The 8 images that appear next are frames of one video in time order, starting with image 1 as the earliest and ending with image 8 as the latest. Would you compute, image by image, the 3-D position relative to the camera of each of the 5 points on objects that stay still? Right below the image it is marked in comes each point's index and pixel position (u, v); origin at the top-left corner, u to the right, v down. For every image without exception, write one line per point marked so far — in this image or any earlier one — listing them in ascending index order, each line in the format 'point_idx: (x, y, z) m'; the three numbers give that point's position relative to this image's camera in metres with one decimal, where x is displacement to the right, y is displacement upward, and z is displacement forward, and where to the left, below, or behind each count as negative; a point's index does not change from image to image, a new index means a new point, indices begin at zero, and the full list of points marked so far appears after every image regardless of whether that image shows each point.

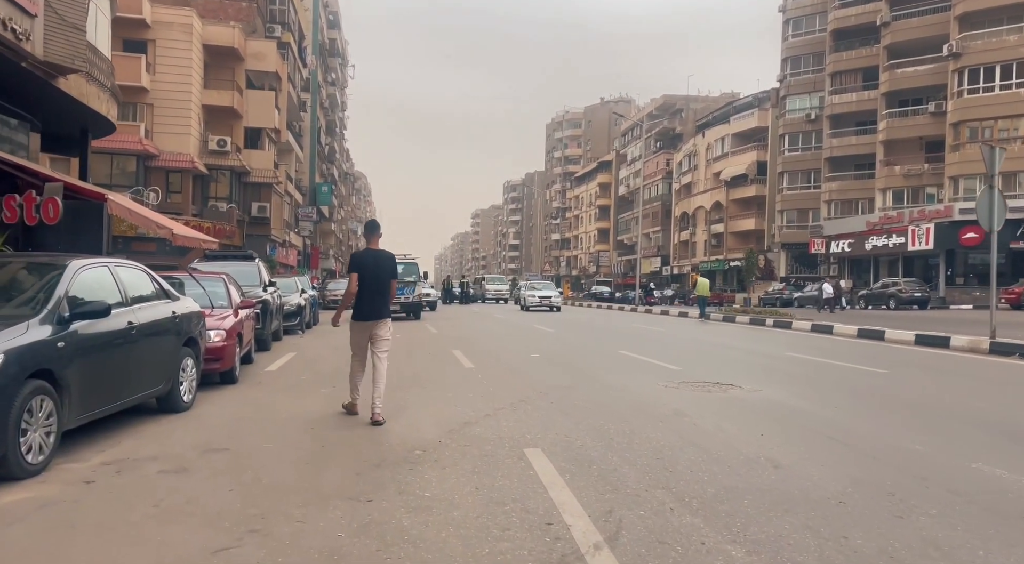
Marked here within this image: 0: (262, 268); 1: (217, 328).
0: (-5.8, +0.3, +16.2) m
1: (-3.9, -0.6, +9.2) m
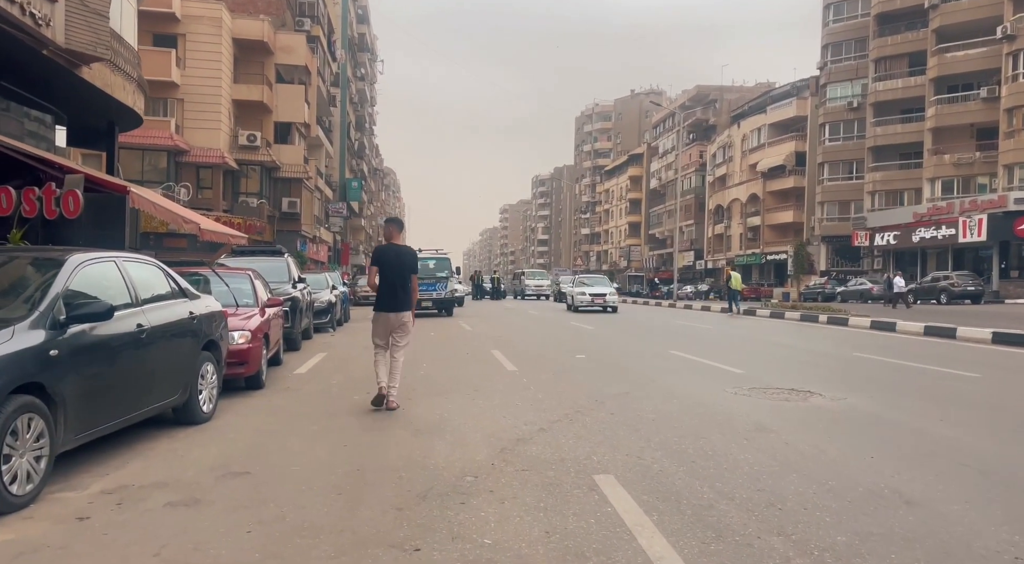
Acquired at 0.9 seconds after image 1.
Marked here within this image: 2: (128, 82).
0: (-4.9, +0.4, +15.5) m
1: (-3.3, -0.6, +8.5) m
2: (-9.6, +5.0, +17.4) m
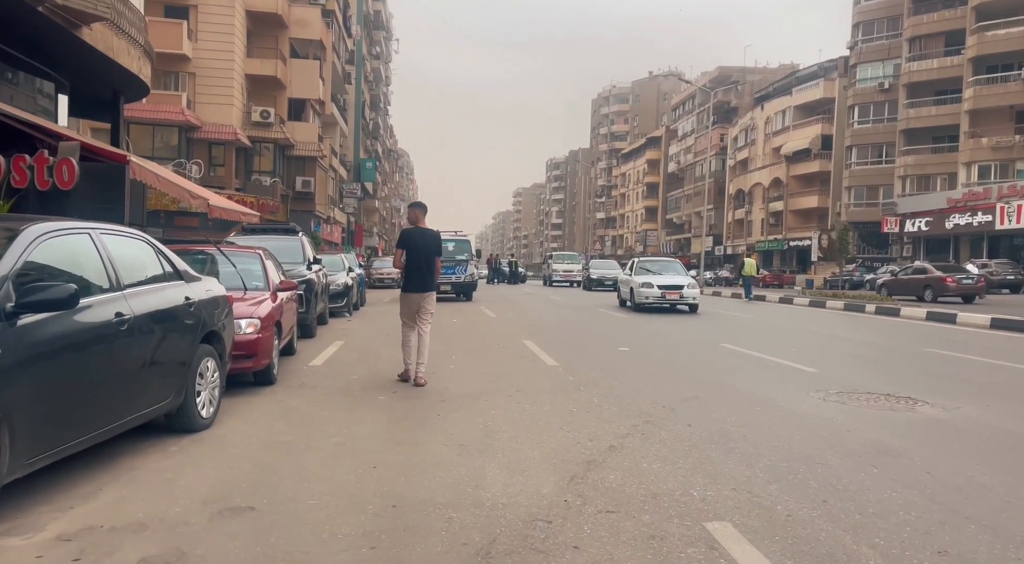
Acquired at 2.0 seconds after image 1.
0: (-4.3, +0.8, +14.4) m
1: (-2.8, -0.4, +7.4) m
2: (-8.8, +5.5, +16.3) m
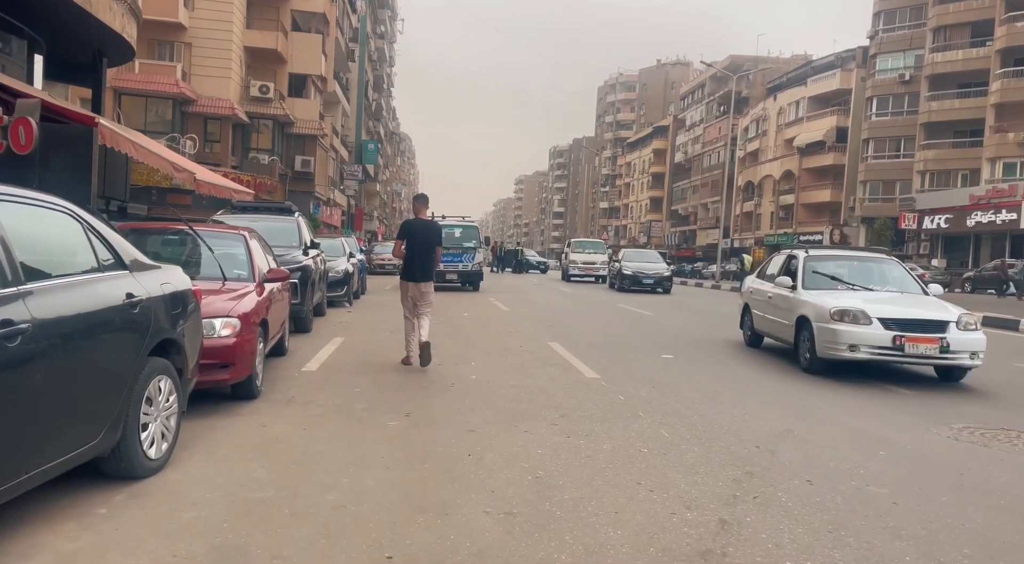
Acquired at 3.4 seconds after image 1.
0: (-3.9, +1.1, +12.9) m
1: (-2.4, -0.3, +5.9) m
2: (-8.3, +5.9, +14.7) m
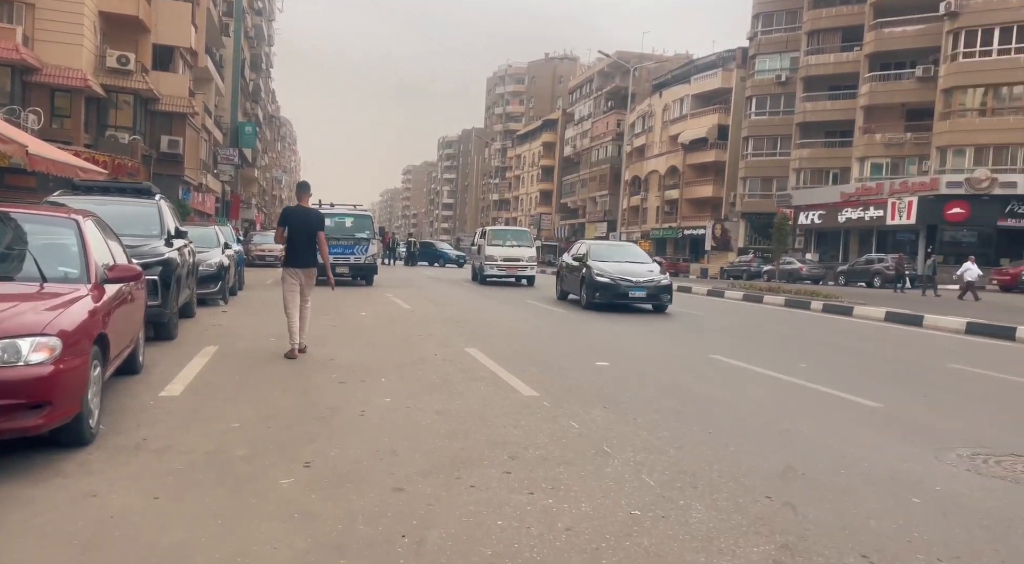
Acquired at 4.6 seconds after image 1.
0: (-5.4, +1.1, +10.8) m
1: (-2.8, -0.3, +4.1) m
2: (-10.1, +5.9, +11.8) m
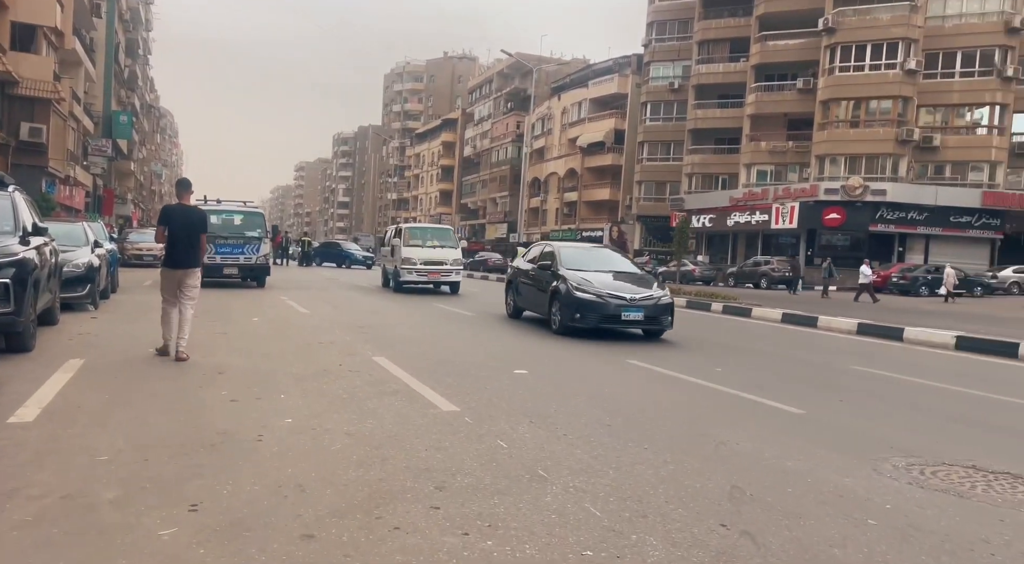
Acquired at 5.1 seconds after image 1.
0: (-6.7, +1.1, +9.4) m
1: (-3.1, -0.3, +3.2) m
2: (-11.4, +5.9, +9.7) m
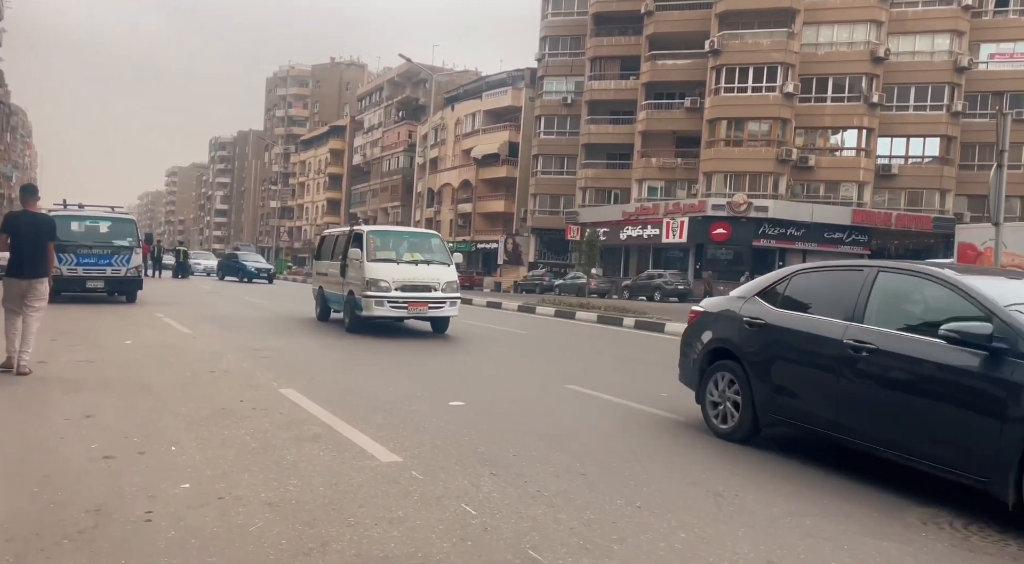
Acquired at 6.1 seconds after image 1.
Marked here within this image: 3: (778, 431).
0: (-7.5, +0.8, +7.4) m
1: (-3.0, -0.5, +1.8) m
2: (-12.2, +5.6, +7.0) m
3: (+2.5, -1.4, +6.7) m
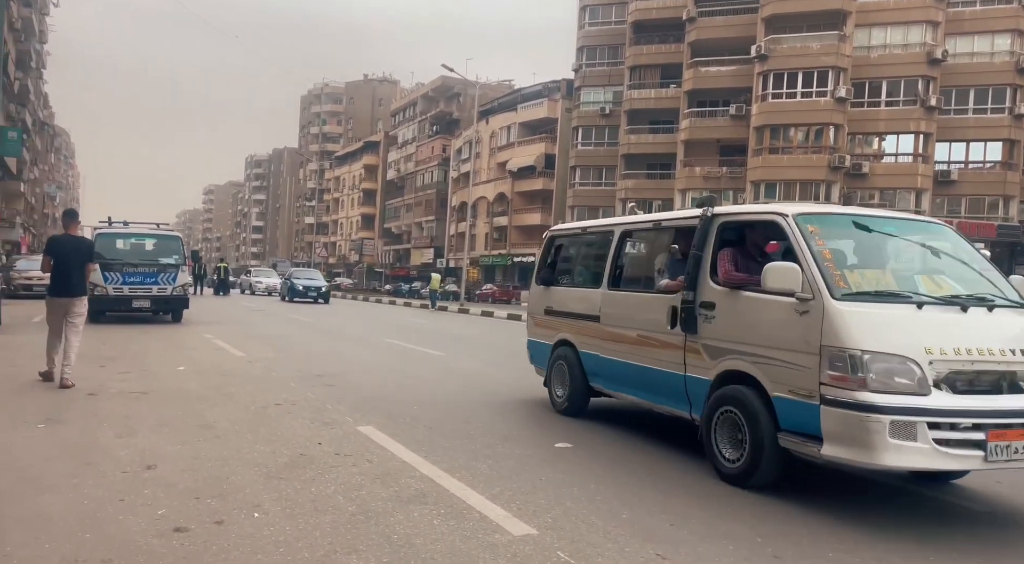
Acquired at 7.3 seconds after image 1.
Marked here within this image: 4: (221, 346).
0: (-6.4, +0.6, +6.7) m
1: (-2.2, -0.6, +0.9) m
2: (-11.3, +5.3, +6.6) m
3: (+3.5, -1.6, +5.6) m
4: (-5.5, -1.2, +13.3) m
